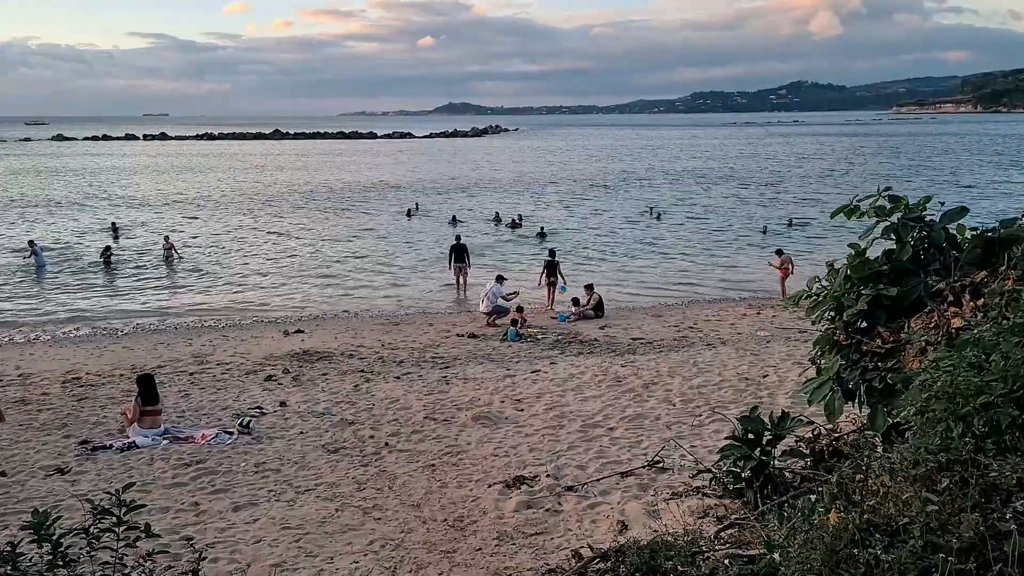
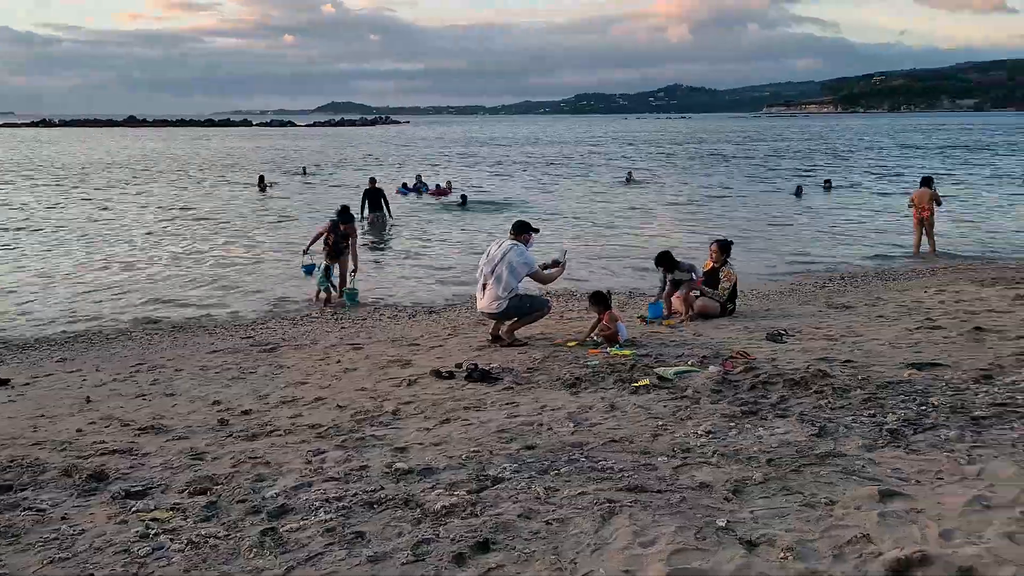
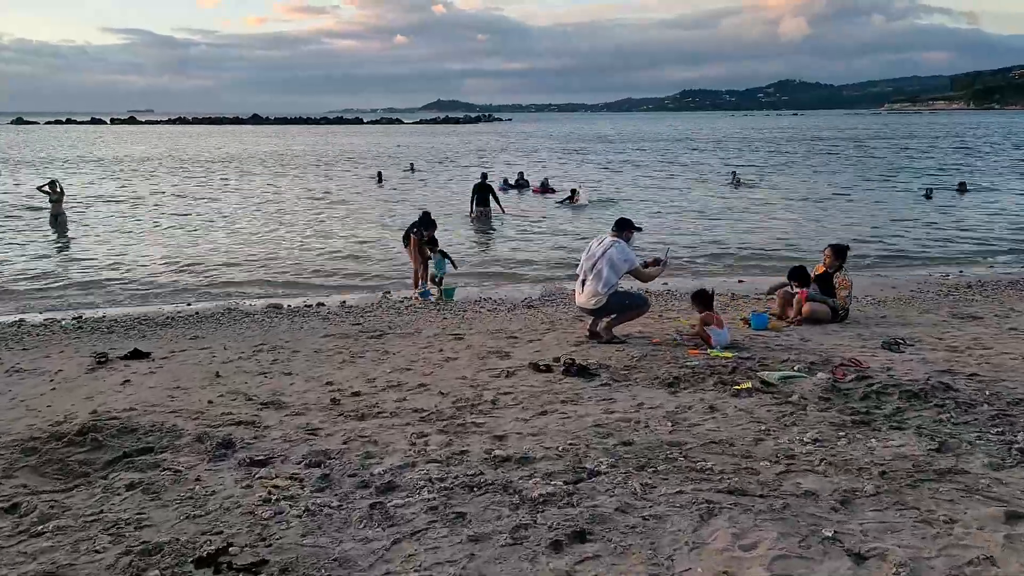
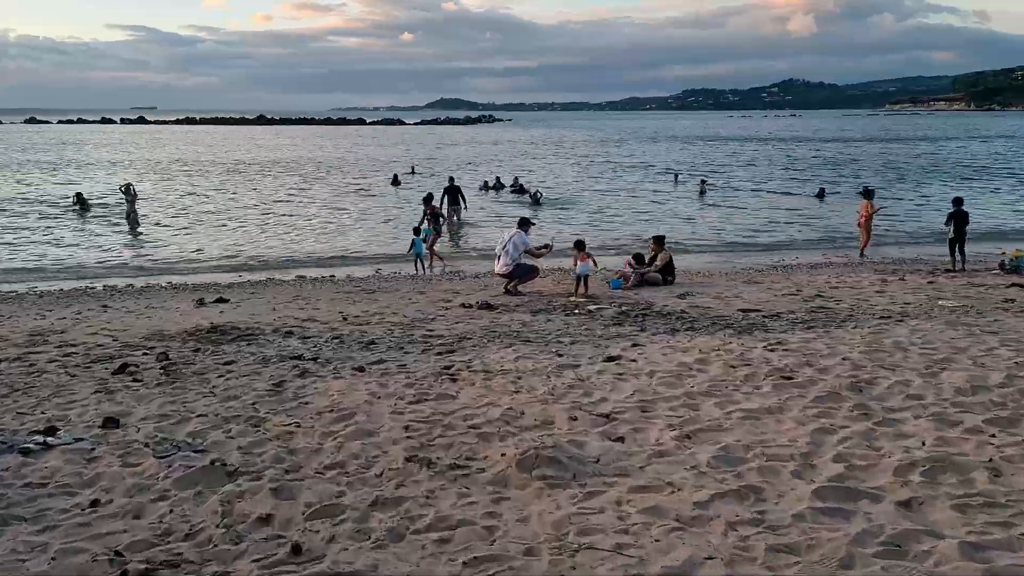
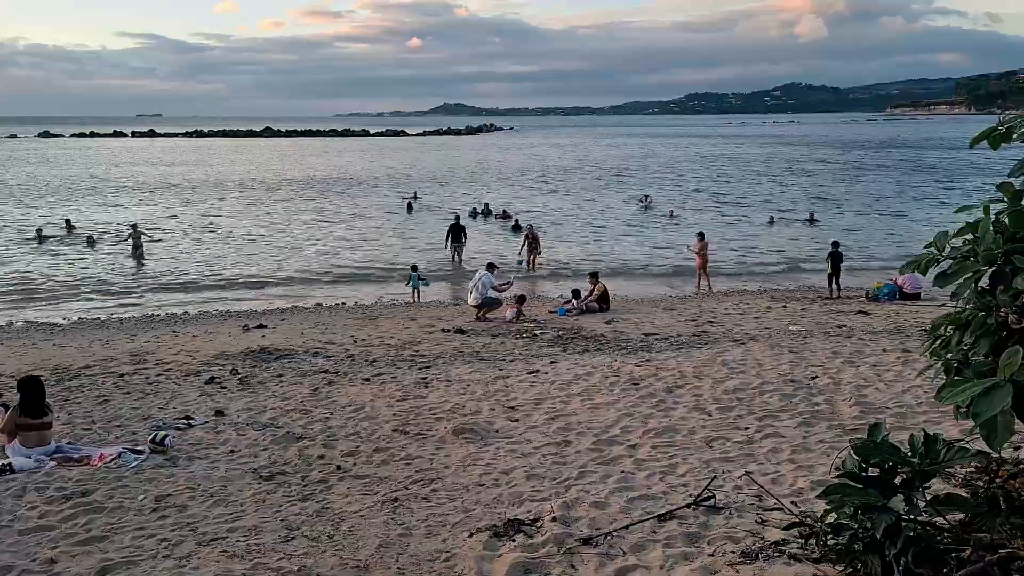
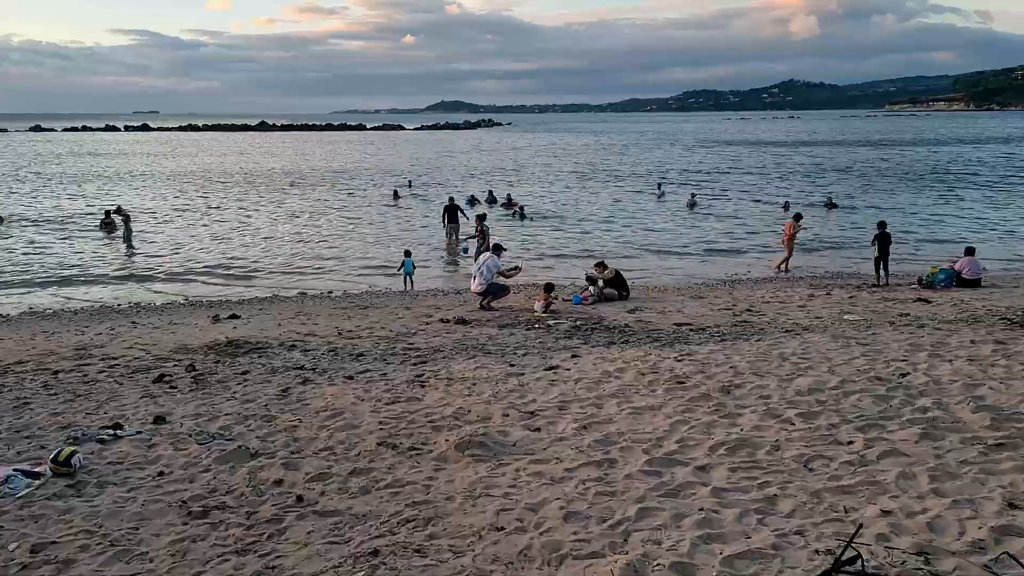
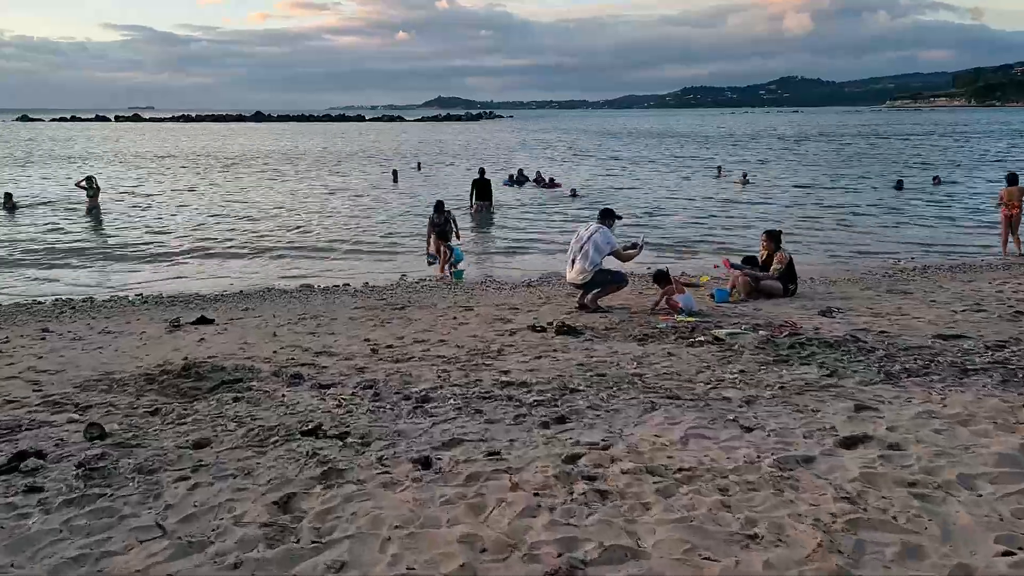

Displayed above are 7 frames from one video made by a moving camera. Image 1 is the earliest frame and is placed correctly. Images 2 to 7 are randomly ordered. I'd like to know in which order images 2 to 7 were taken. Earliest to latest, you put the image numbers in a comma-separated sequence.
5, 6, 4, 7, 3, 2
